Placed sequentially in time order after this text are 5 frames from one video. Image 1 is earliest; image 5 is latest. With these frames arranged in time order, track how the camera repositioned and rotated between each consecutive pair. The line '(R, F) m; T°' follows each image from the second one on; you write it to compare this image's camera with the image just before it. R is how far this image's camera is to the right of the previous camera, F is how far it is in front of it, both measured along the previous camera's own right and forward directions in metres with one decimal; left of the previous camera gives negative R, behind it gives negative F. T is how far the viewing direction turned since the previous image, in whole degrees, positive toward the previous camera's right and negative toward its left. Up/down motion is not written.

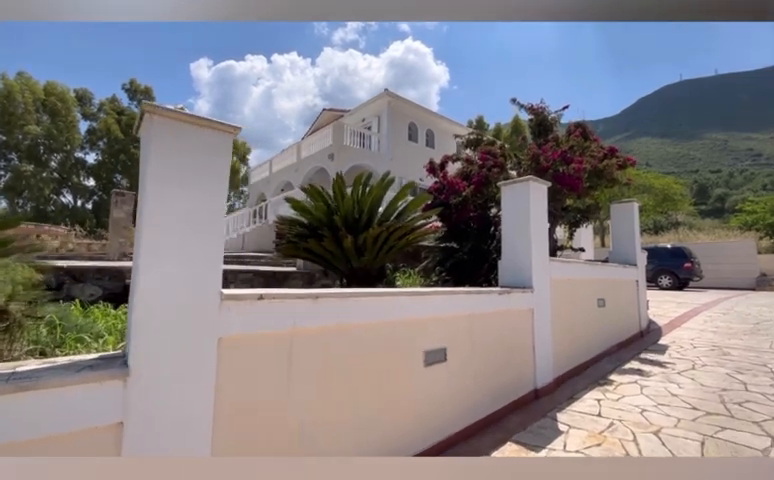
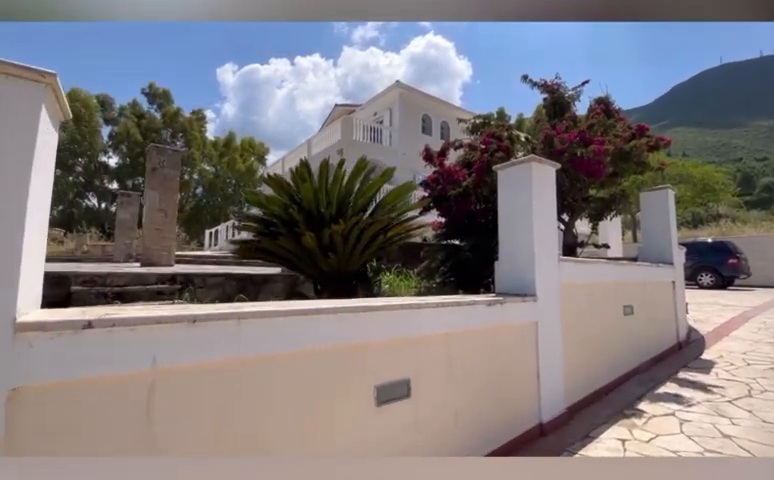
(+0.5, +0.9) m; -4°
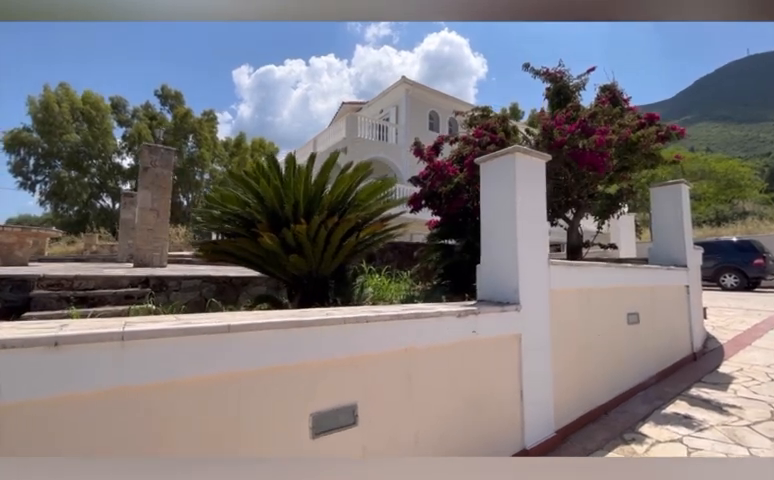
(+0.4, +0.4) m; -2°
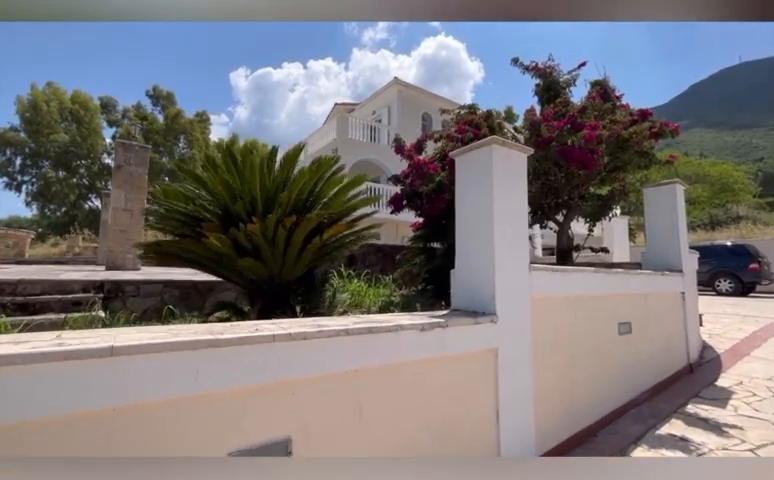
(+0.2, +0.4) m; +1°
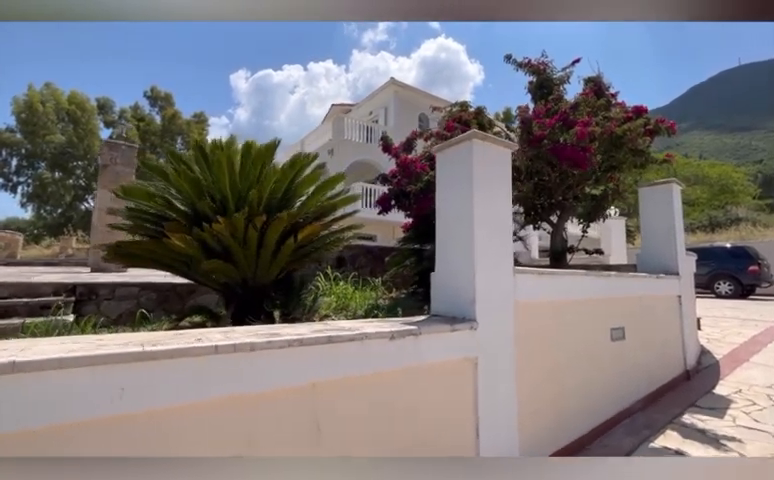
(+0.2, +0.2) m; 0°
